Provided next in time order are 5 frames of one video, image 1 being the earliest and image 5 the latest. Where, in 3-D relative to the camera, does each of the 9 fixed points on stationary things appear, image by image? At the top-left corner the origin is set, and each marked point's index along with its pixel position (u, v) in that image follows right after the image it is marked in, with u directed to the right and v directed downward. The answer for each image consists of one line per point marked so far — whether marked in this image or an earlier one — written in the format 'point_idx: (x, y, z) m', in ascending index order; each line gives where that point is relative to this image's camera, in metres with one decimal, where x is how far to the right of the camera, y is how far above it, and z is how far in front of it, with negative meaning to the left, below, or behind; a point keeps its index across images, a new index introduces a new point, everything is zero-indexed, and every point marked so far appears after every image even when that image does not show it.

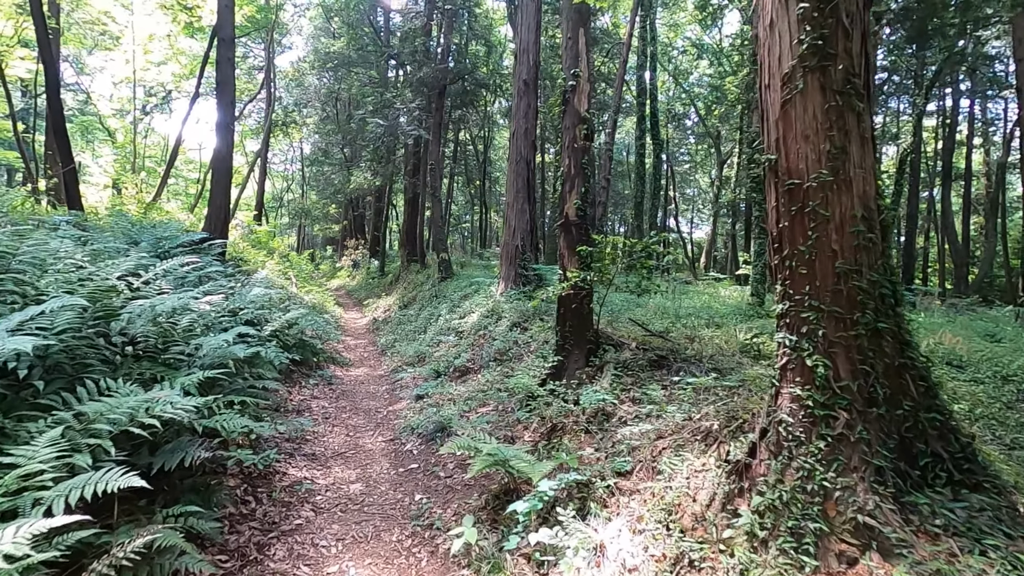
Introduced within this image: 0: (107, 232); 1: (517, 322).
0: (-6.0, +0.8, +8.1) m
1: (+0.1, -0.6, +9.0) m
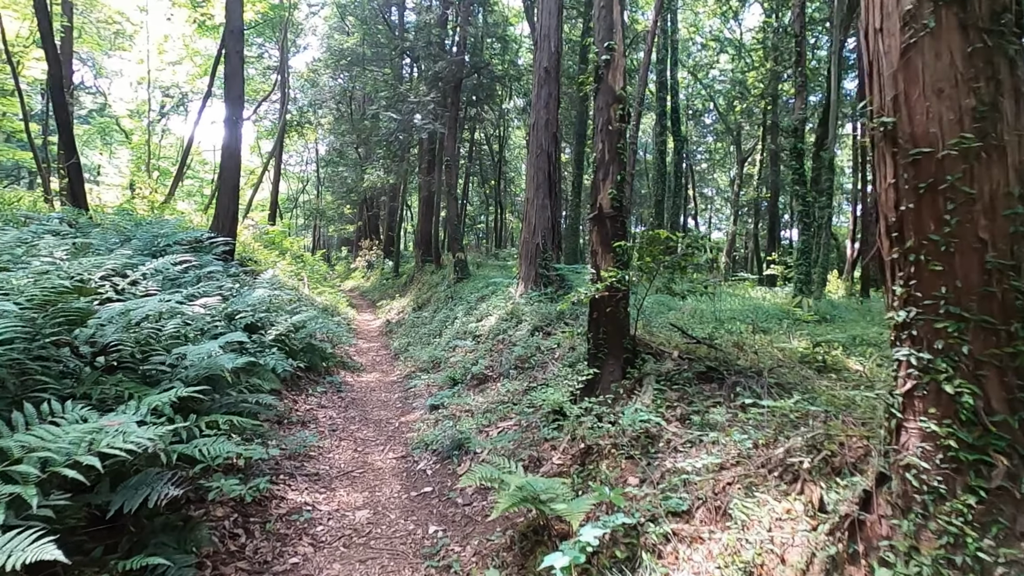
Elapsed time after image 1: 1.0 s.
0: (-5.7, +0.8, +7.6) m
1: (+0.4, -0.6, +8.3) m
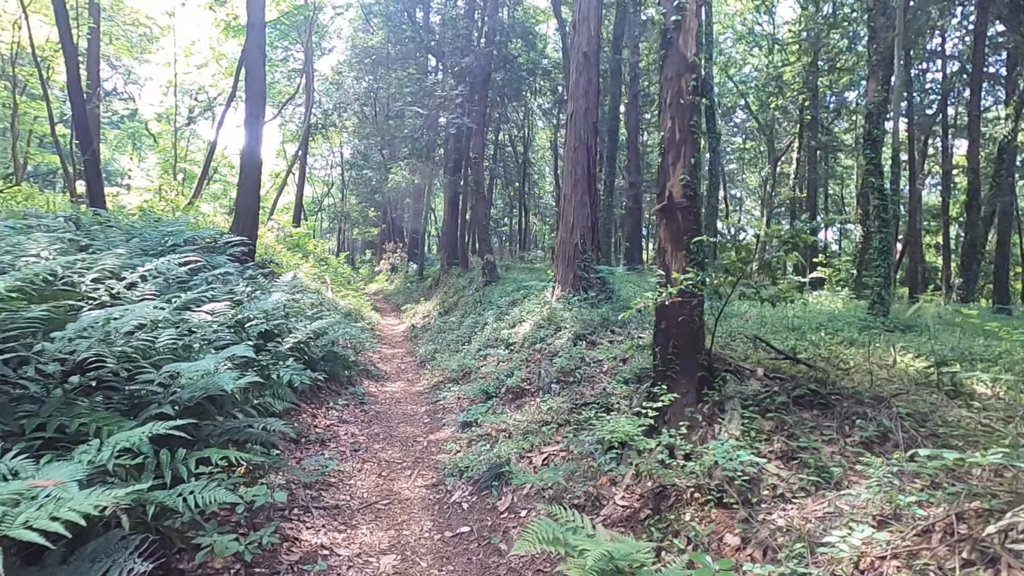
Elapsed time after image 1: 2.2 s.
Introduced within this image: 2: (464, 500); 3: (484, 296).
0: (-5.1, +0.8, +7.0) m
1: (+0.9, -0.7, +7.5) m
2: (-0.4, -1.9, +5.0) m
3: (-0.7, -0.2, +13.7) m
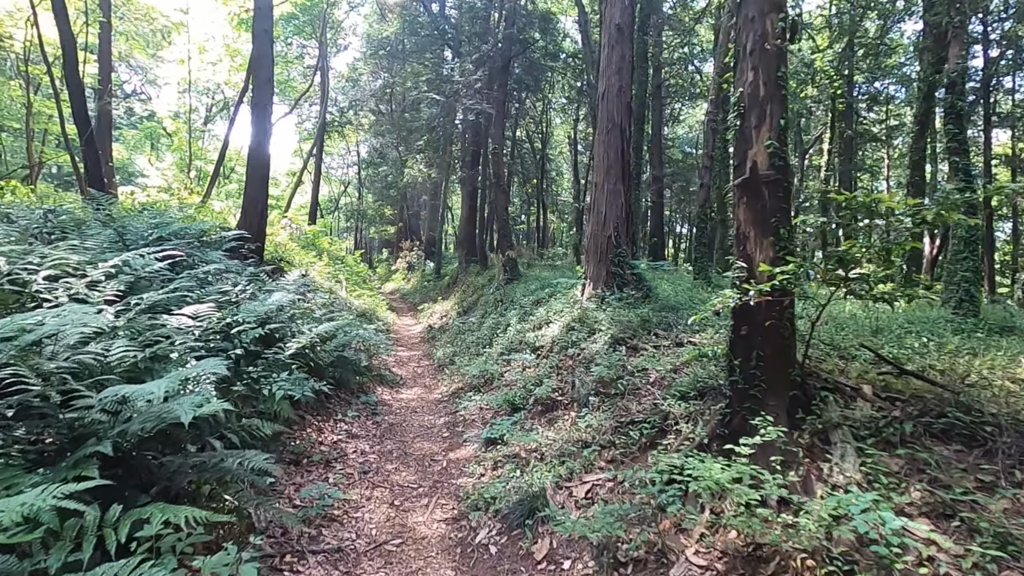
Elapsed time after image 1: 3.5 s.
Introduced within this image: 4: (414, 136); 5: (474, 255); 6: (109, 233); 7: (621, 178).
0: (-4.8, +0.8, +6.3) m
1: (+1.3, -0.6, +6.6) m
2: (-0.2, -1.9, +4.2) m
3: (-0.2, -0.2, +12.9) m
4: (-3.4, +5.3, +19.3) m
5: (-1.4, +1.2, +19.2) m
6: (-4.1, +0.6, +5.7) m
7: (+1.7, +1.8, +8.9) m
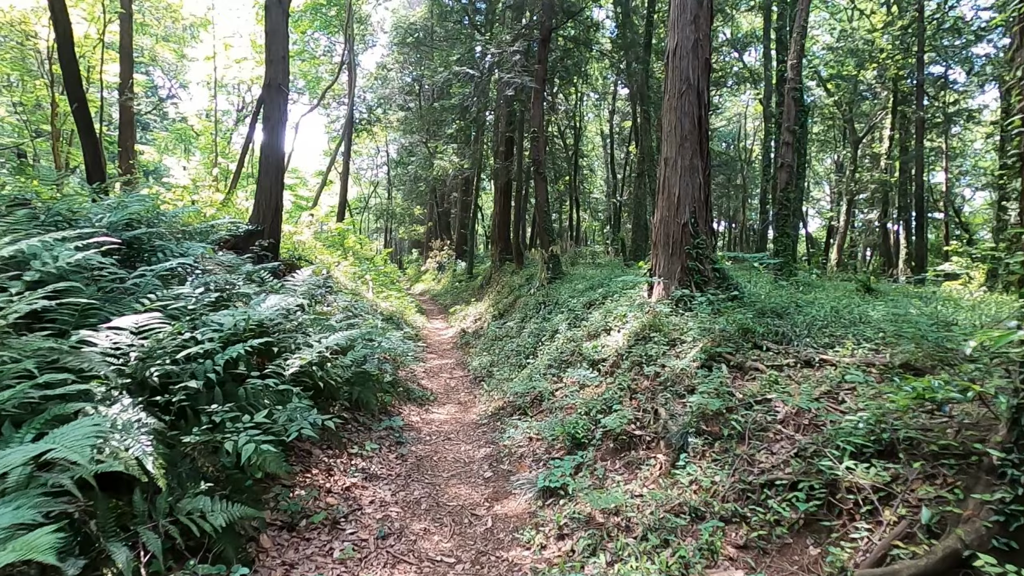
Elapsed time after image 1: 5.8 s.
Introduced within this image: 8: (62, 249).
0: (-4.2, +0.7, +5.0) m
1: (+1.9, -0.6, +5.0) m
2: (+0.3, -1.9, +2.7) m
3: (+0.8, -0.2, +11.3) m
4: (-2.2, +5.3, +17.9) m
5: (-0.1, +1.1, +17.7) m
6: (-3.6, +0.5, +4.4) m
7: (+2.4, +1.8, +7.2) m
8: (-2.7, +0.2, +3.3) m
